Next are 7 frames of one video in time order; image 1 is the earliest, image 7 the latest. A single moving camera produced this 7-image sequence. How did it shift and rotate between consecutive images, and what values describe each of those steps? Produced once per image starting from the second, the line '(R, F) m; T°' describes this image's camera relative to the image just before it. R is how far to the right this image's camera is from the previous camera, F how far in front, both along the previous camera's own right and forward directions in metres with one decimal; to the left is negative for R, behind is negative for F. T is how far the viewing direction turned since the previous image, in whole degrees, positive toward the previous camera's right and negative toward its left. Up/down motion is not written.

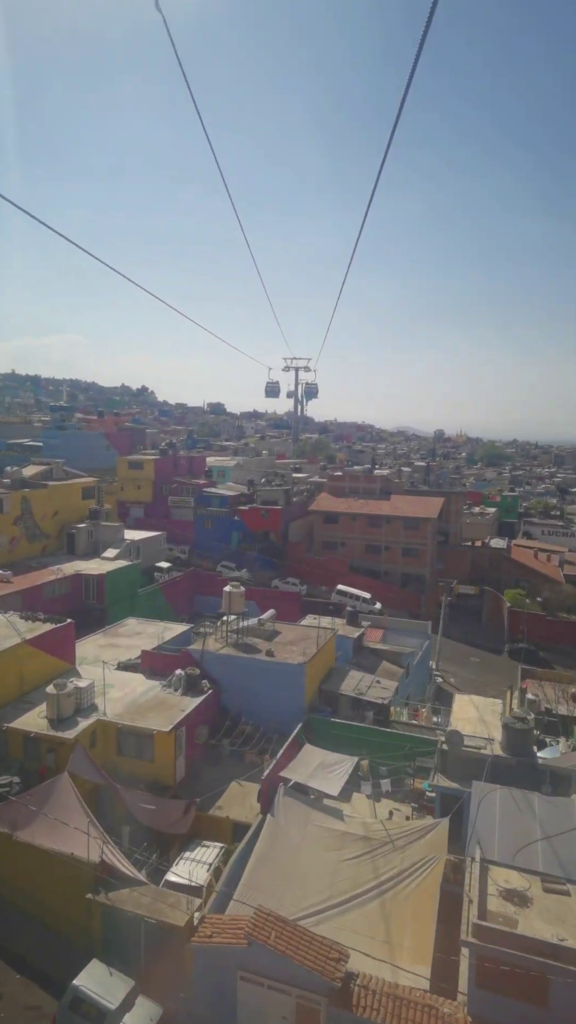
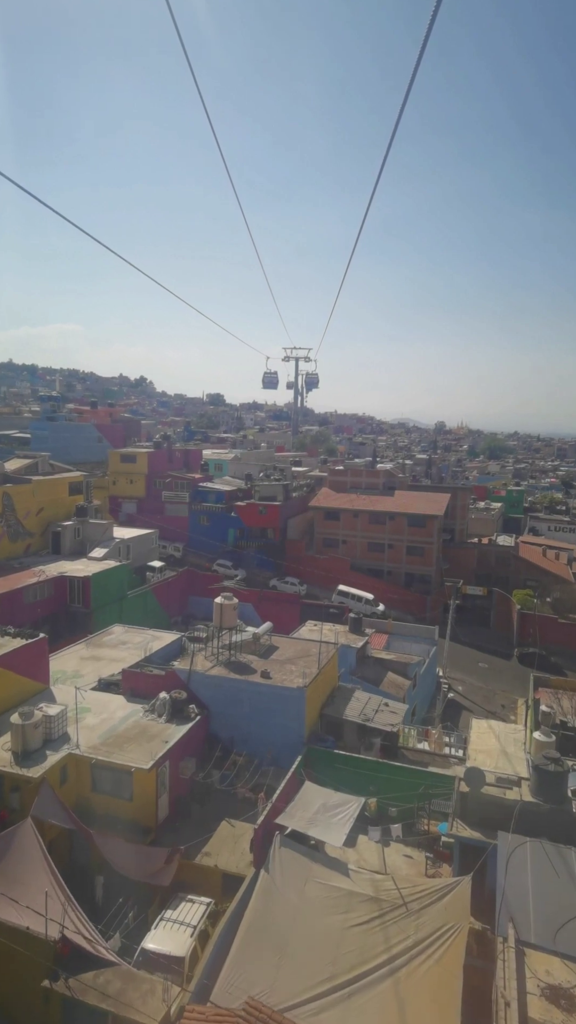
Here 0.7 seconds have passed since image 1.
(0.0, +1.2) m; 0°
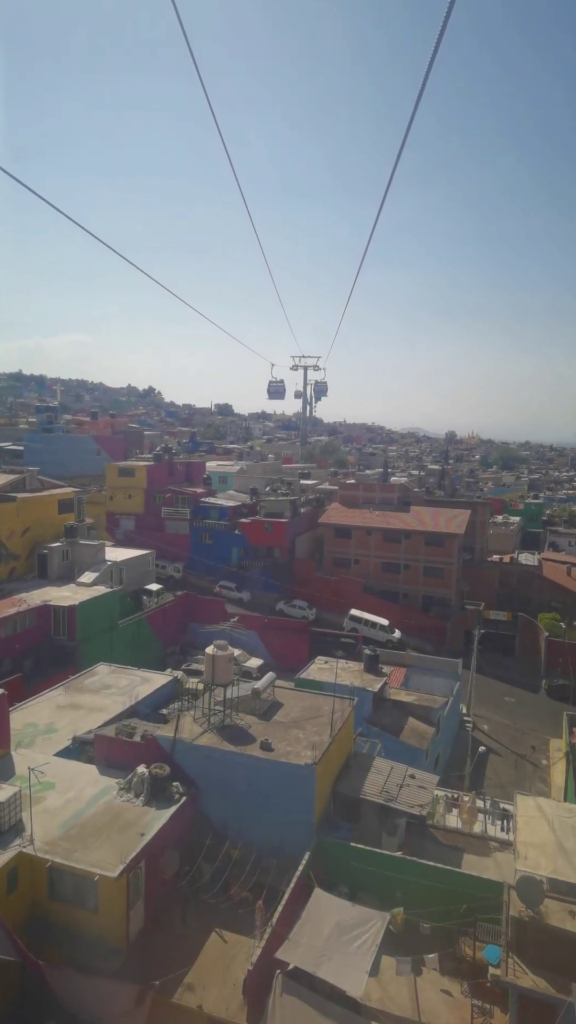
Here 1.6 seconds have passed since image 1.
(0.0, +1.7) m; -1°
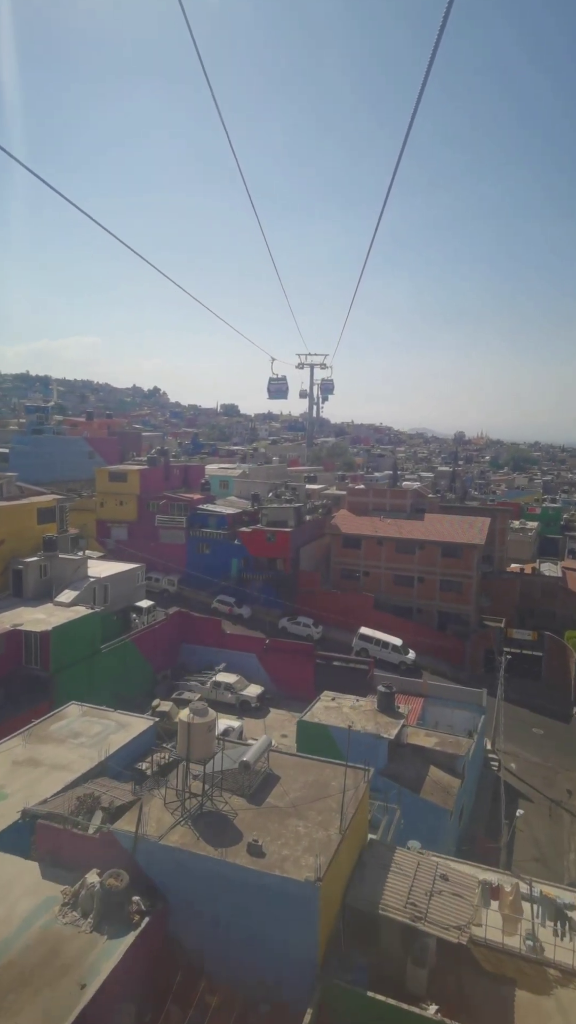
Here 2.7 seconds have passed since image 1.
(+0.1, +1.9) m; -1°
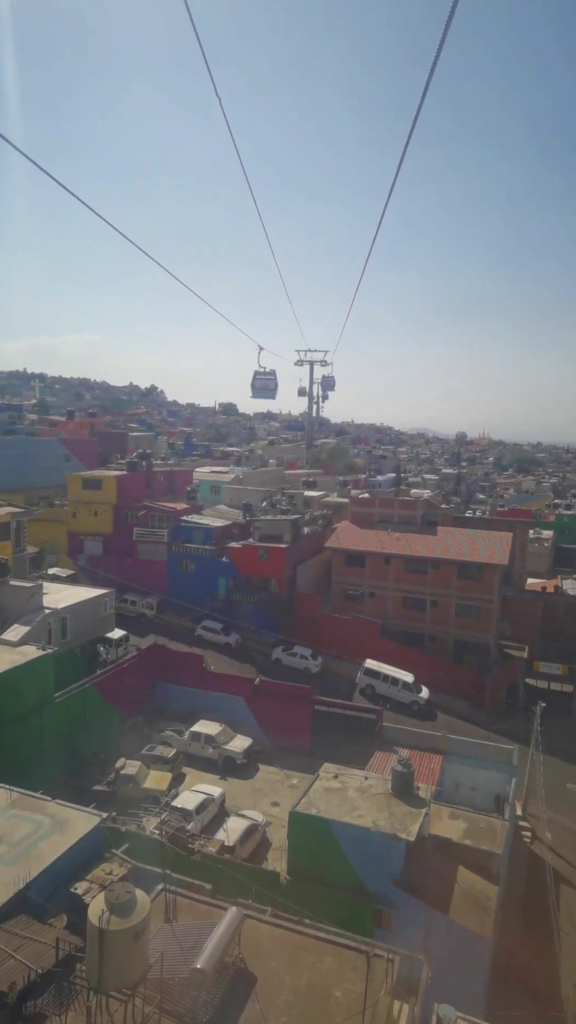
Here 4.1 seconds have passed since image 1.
(+0.1, +2.6) m; 0°
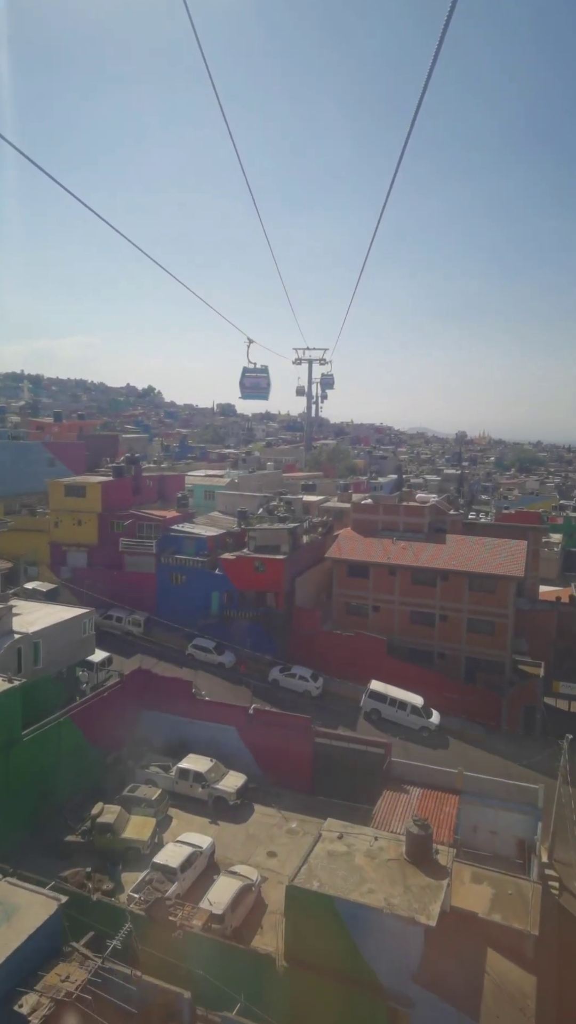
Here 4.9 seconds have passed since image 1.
(+0.1, +1.4) m; 0°
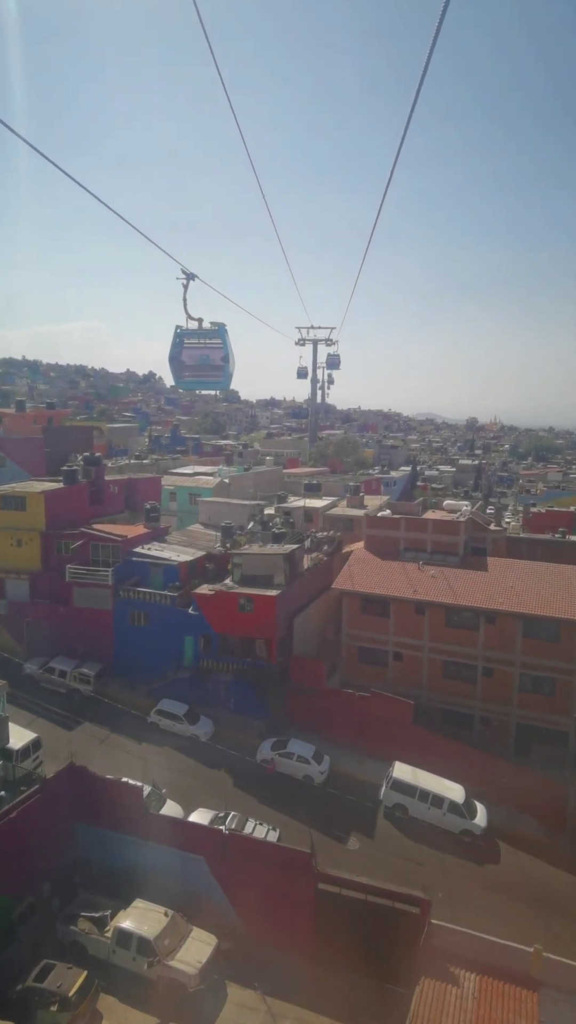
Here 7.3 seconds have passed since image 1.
(+0.2, +4.2) m; -1°
